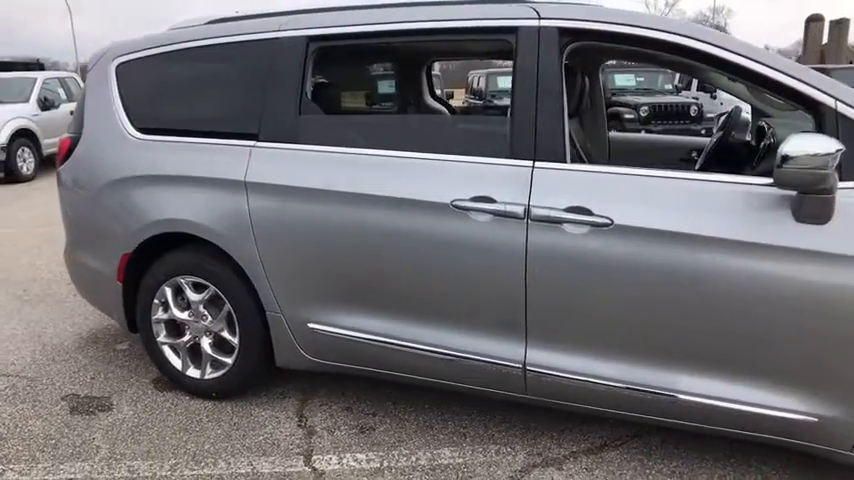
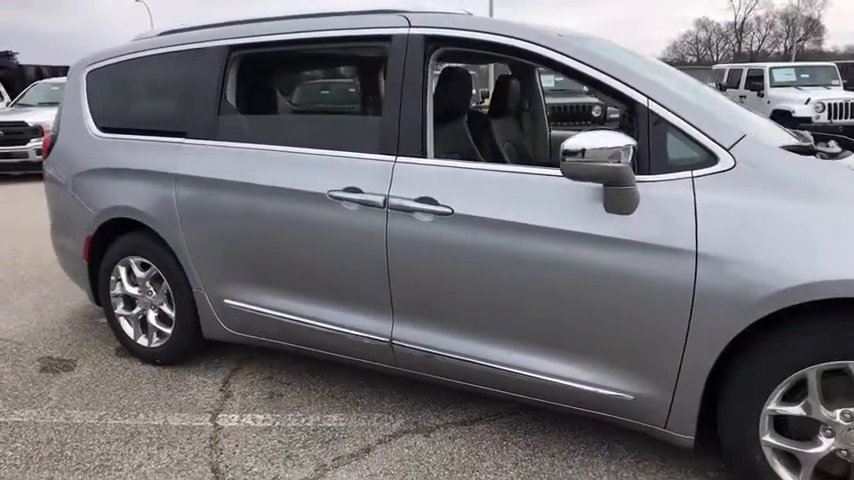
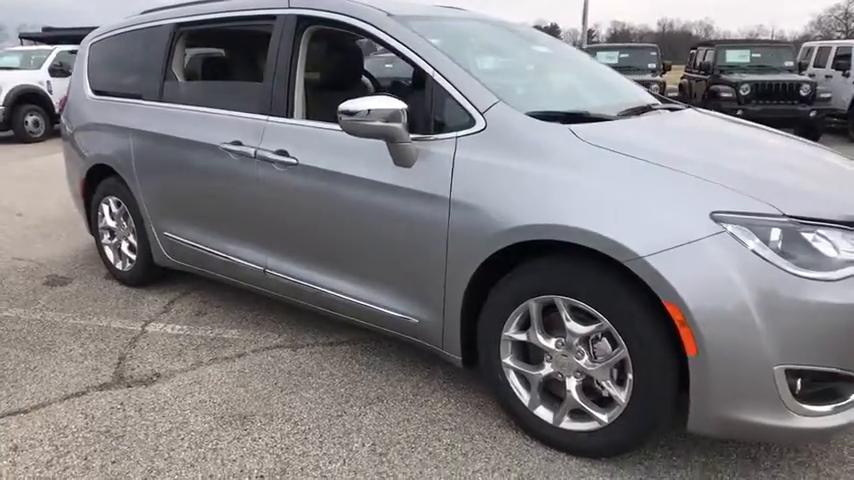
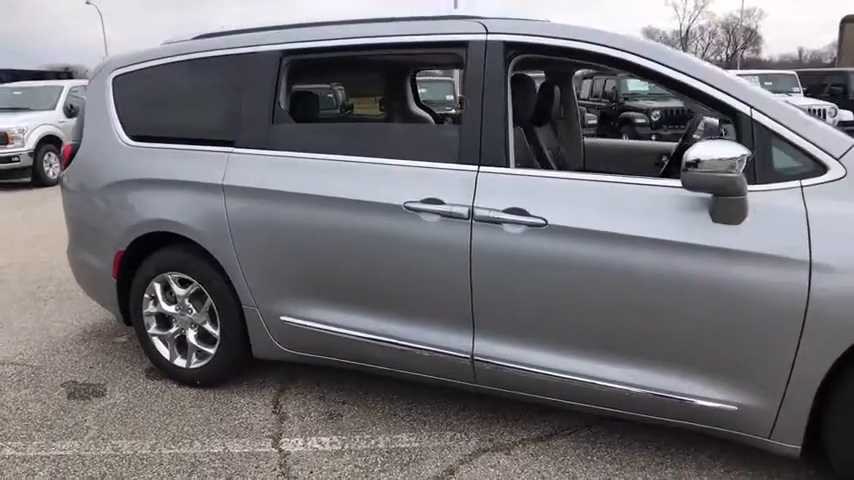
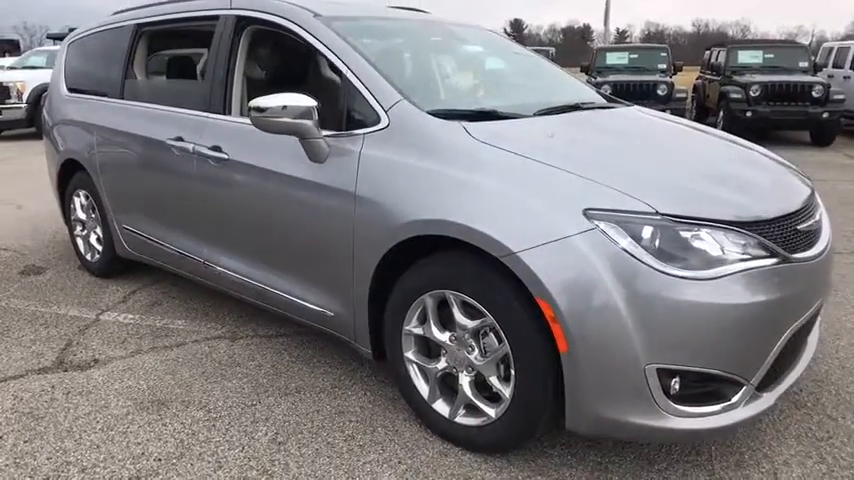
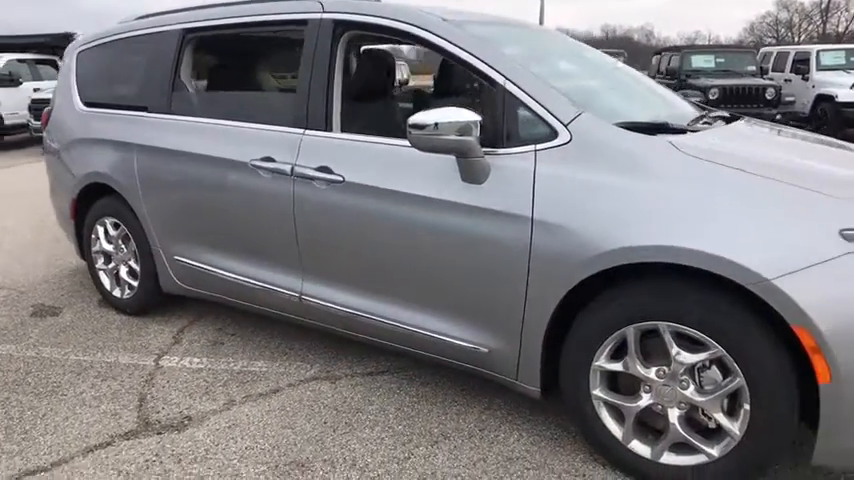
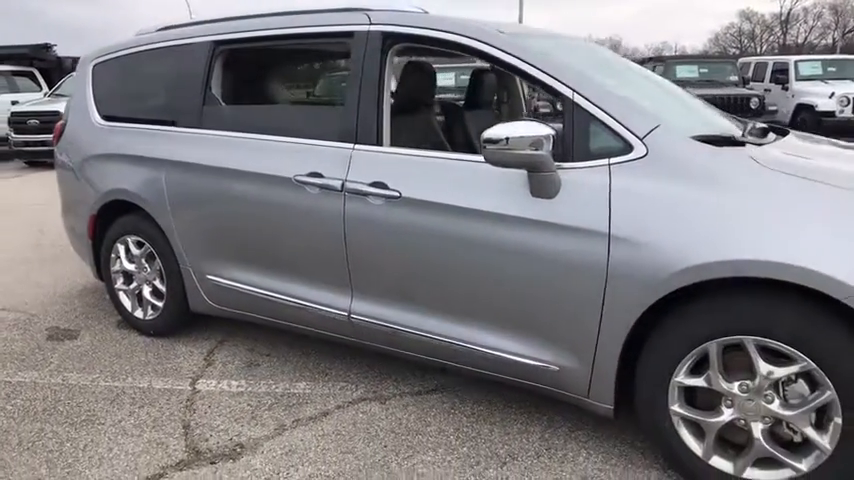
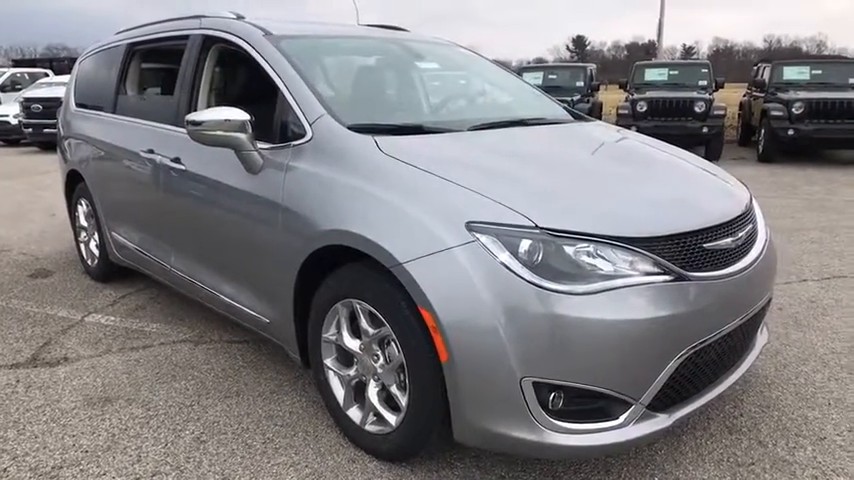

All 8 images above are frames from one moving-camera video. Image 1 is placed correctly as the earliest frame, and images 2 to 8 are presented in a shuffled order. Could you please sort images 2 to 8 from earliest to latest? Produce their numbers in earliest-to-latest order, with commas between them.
4, 2, 7, 6, 3, 5, 8
